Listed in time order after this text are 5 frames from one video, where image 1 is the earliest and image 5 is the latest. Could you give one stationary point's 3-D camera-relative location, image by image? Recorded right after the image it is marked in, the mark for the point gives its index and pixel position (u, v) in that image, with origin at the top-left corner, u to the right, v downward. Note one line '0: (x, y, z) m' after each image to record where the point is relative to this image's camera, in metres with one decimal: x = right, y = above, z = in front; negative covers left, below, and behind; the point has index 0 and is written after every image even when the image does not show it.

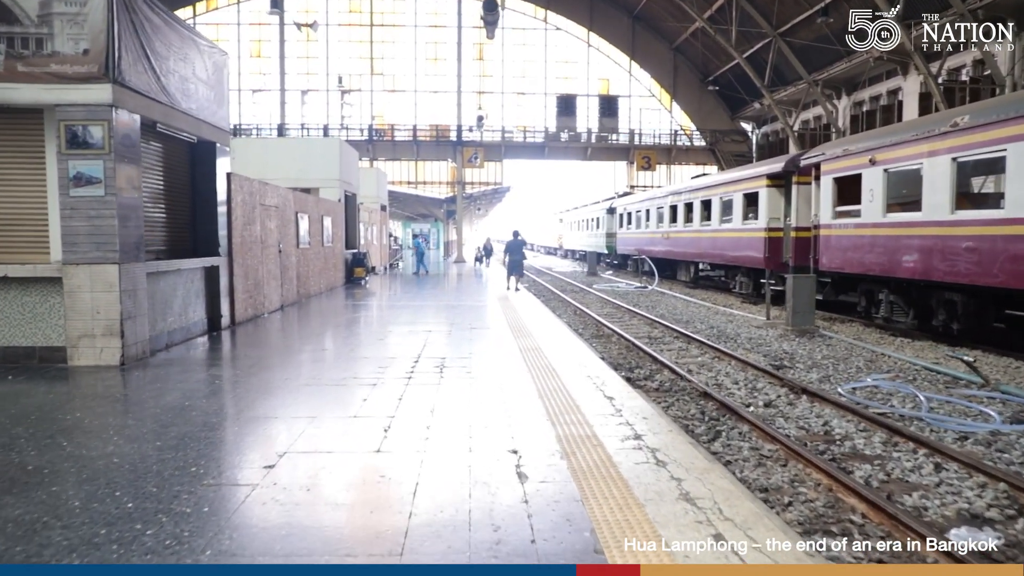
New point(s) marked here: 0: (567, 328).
0: (+0.7, -0.5, +12.6) m
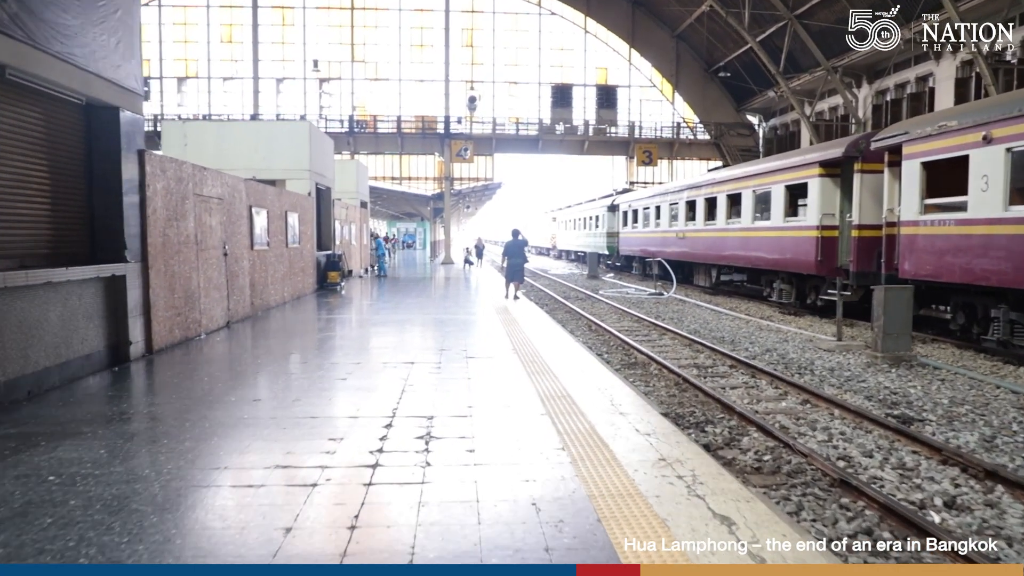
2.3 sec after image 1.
0: (+0.8, -0.7, +9.7) m
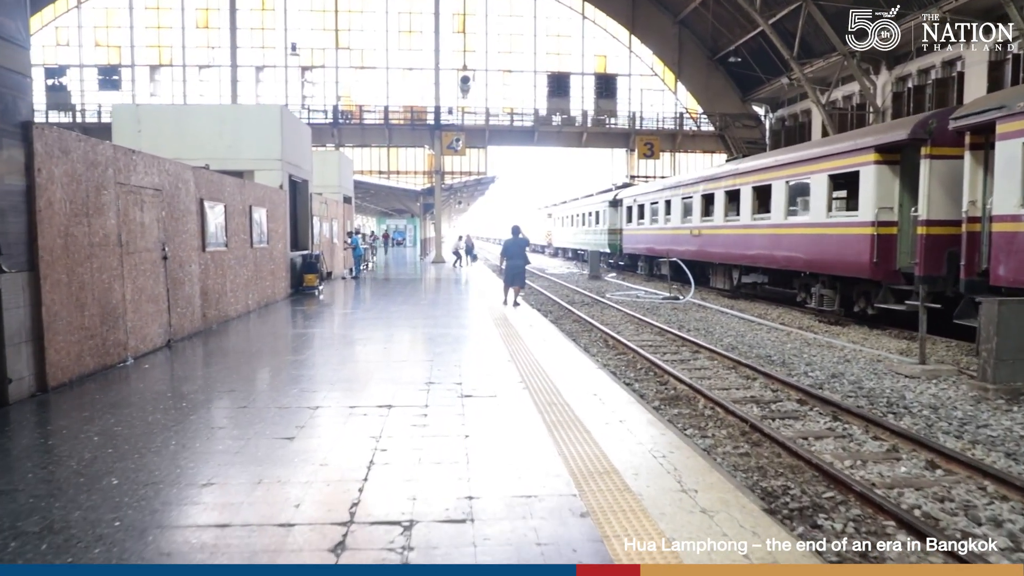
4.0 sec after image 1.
0: (+0.8, -0.8, +7.7) m
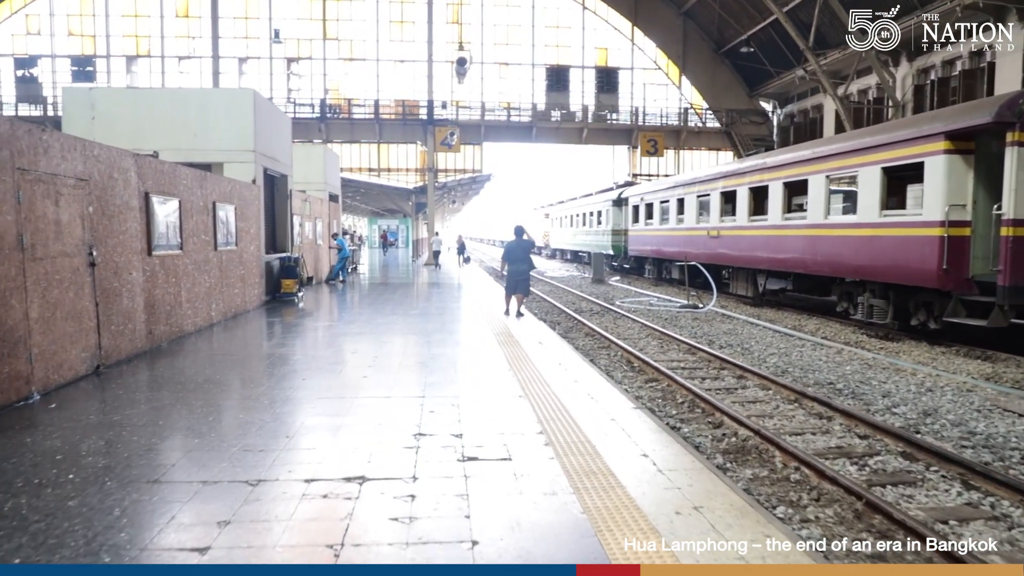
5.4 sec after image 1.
0: (+0.9, -0.9, +5.9) m
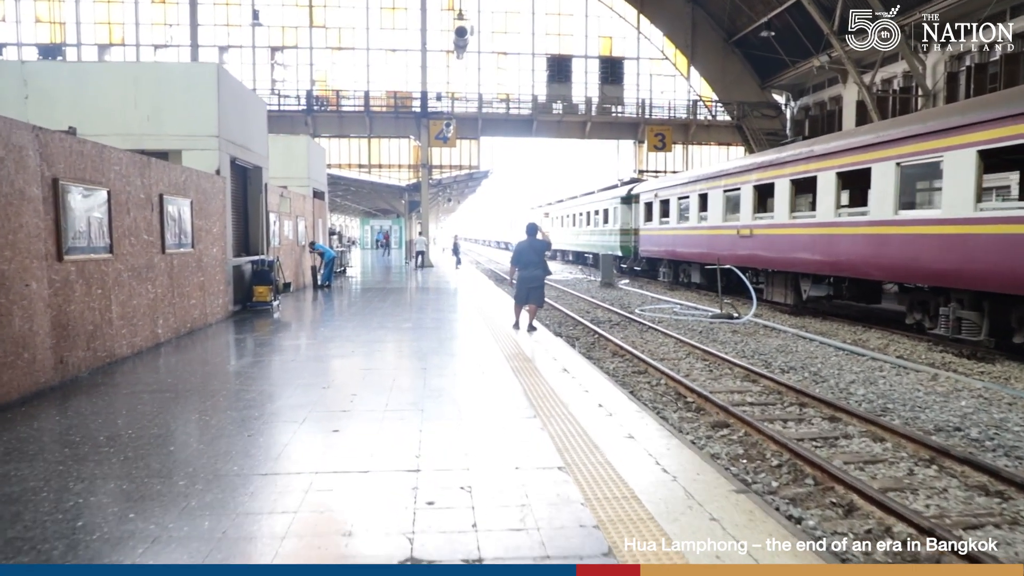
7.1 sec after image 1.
0: (+1.1, -1.0, +3.8) m
